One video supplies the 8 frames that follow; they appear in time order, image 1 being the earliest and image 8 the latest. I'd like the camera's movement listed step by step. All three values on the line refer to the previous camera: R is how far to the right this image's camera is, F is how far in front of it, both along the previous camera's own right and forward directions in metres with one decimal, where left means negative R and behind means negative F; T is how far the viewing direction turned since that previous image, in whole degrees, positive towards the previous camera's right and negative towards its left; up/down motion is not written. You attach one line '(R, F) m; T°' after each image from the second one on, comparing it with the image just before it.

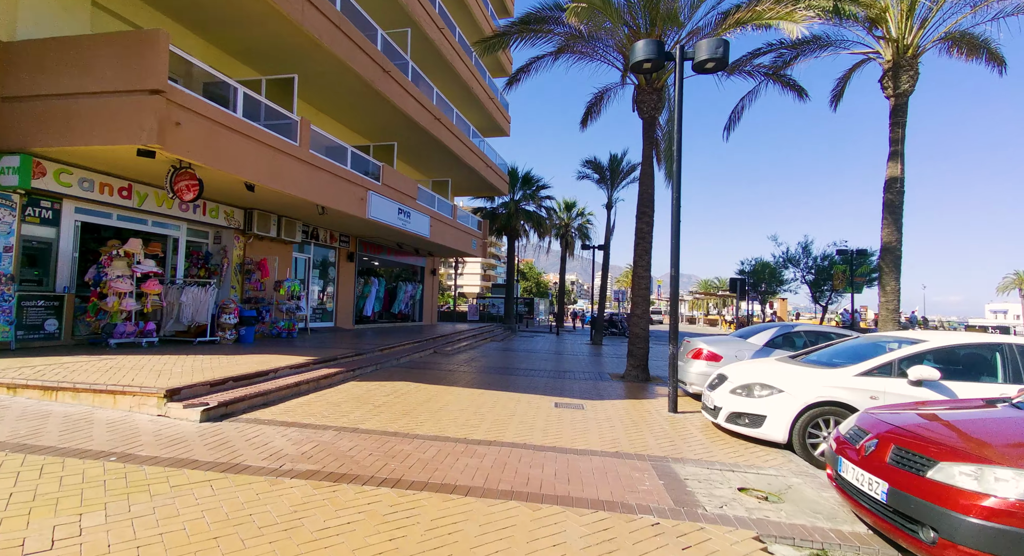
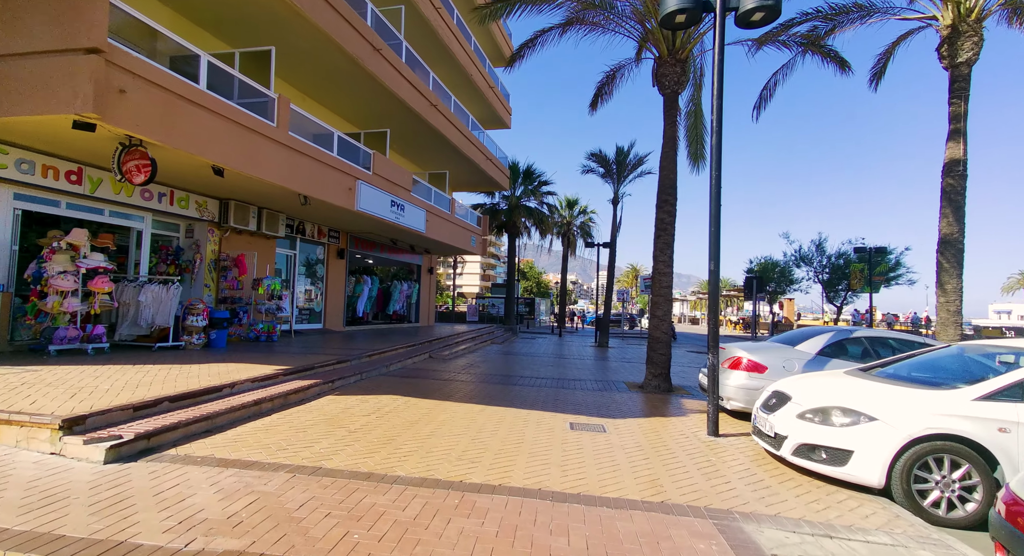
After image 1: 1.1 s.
(-0.1, +1.2) m; 0°
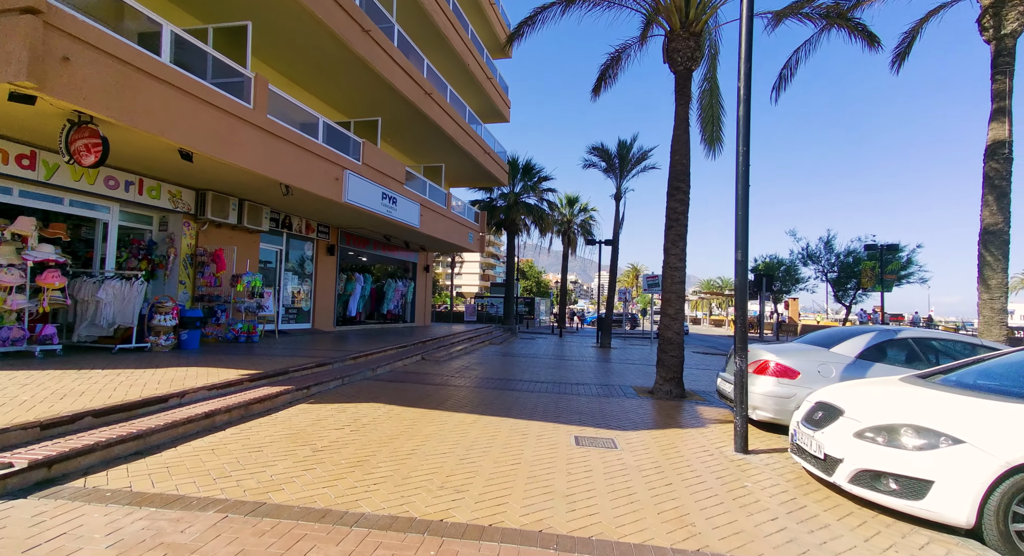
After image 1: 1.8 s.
(0.0, +0.8) m; 0°
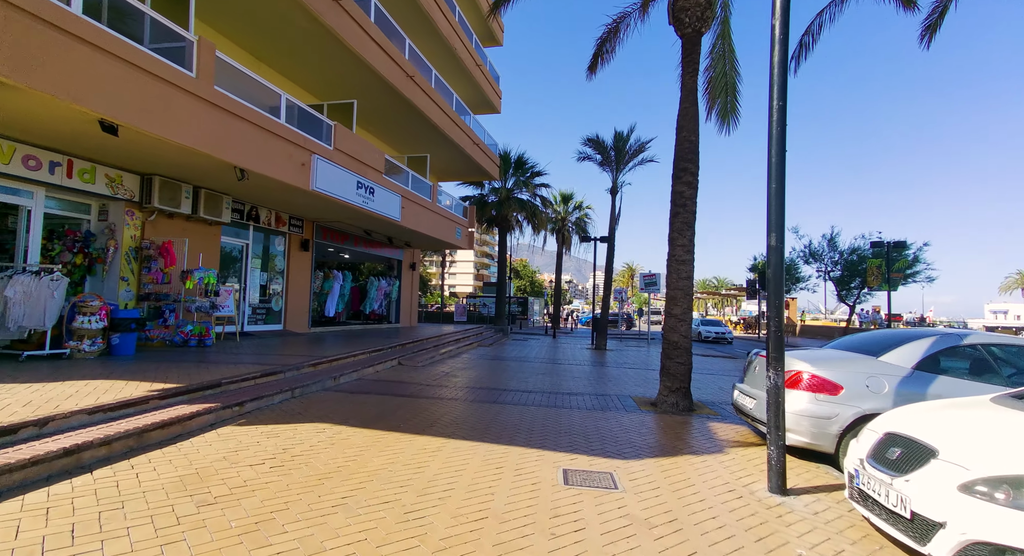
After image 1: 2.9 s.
(+0.2, +1.1) m; +1°
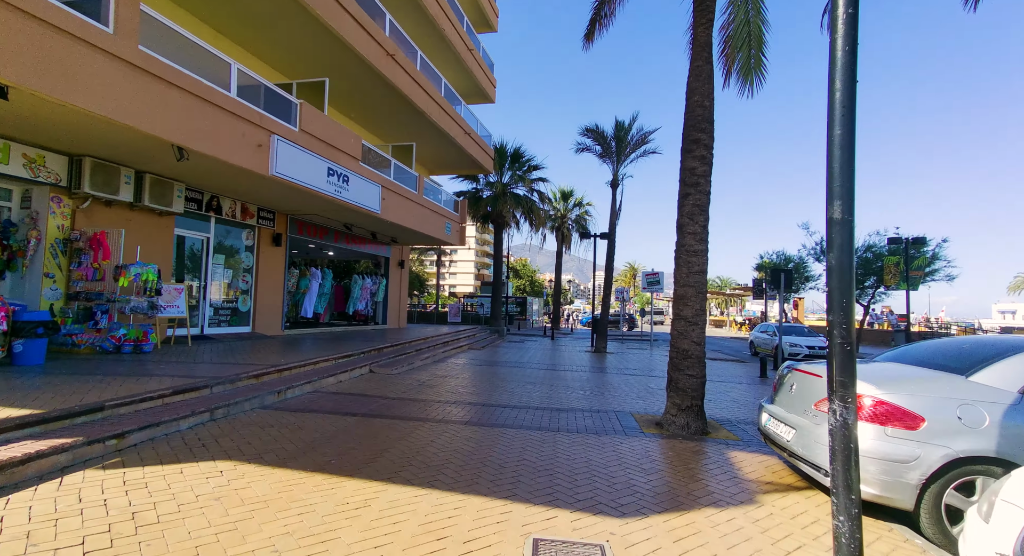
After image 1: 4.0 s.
(+0.3, +1.2) m; 0°
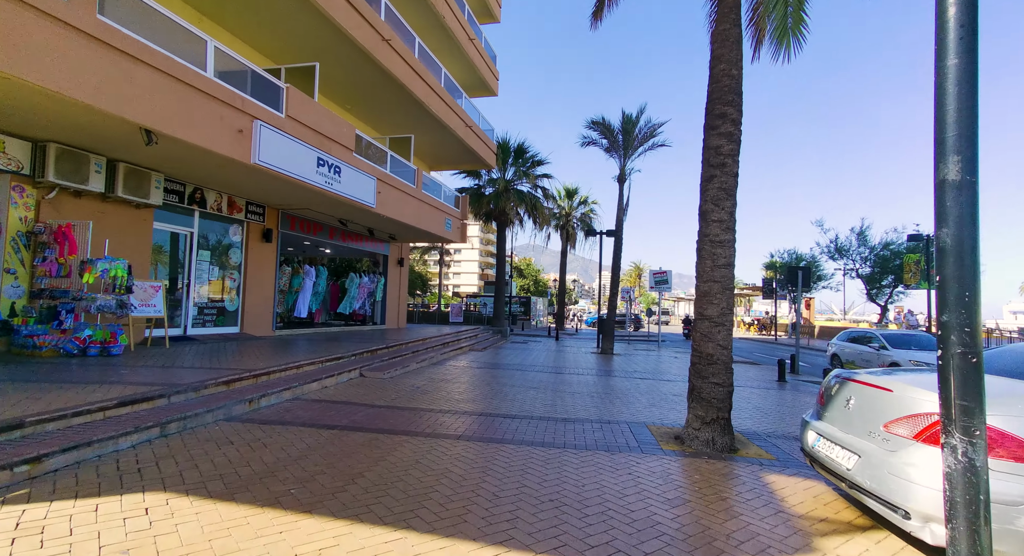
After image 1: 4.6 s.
(0.0, +0.7) m; -1°
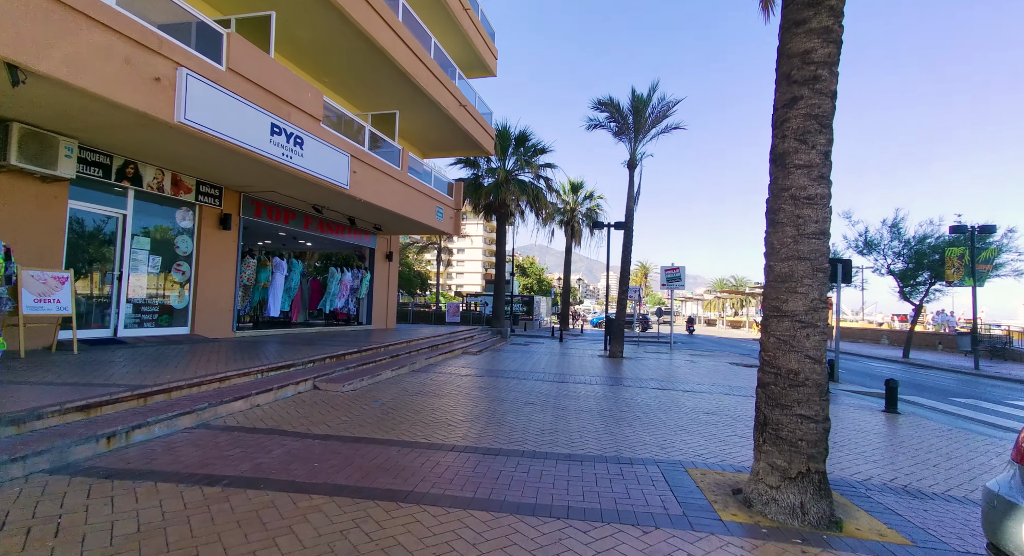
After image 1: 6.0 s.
(+0.2, +1.8) m; -1°
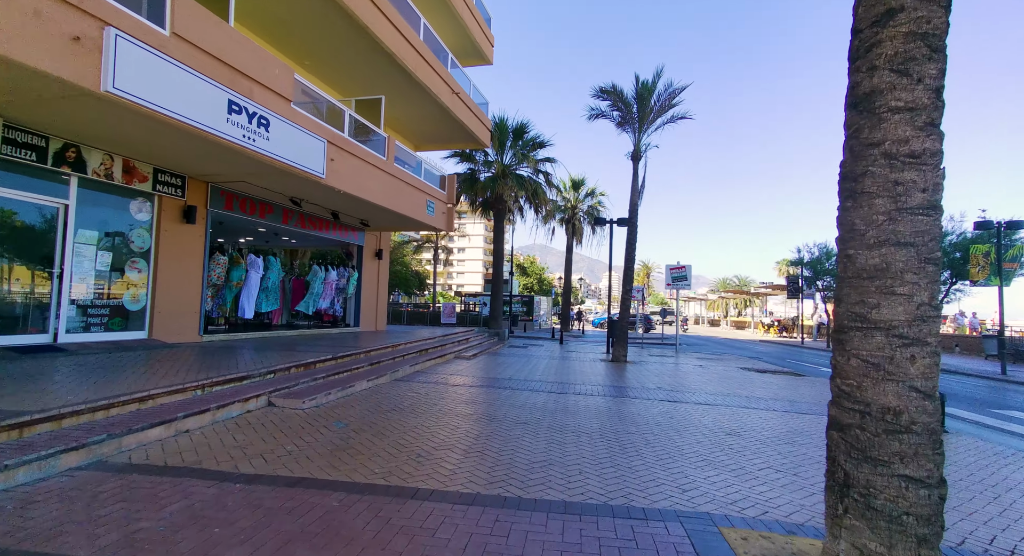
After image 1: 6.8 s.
(+0.2, +1.0) m; 0°
